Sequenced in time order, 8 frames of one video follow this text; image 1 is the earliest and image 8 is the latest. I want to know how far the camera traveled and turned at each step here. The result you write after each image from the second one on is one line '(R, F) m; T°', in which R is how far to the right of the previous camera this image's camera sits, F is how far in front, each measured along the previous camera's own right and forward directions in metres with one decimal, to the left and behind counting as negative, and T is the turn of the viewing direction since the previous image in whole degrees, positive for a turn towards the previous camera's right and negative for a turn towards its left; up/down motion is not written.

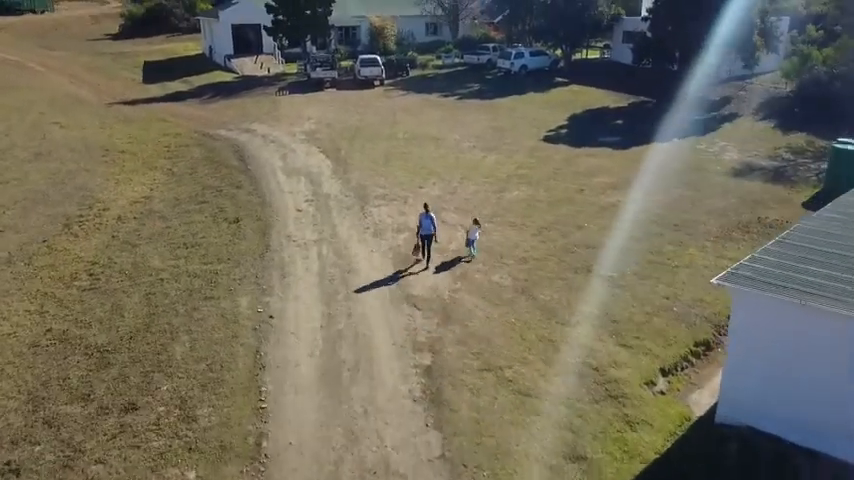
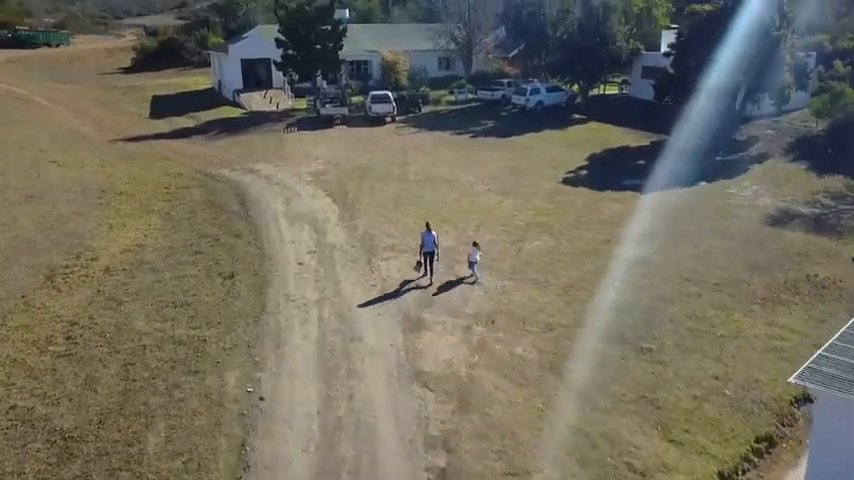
(-0.1, +1.6) m; -1°
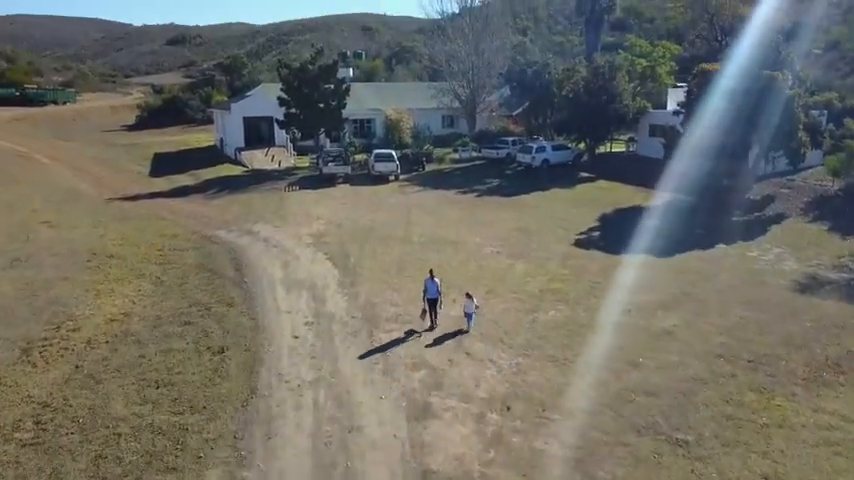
(-0.1, +1.2) m; 0°
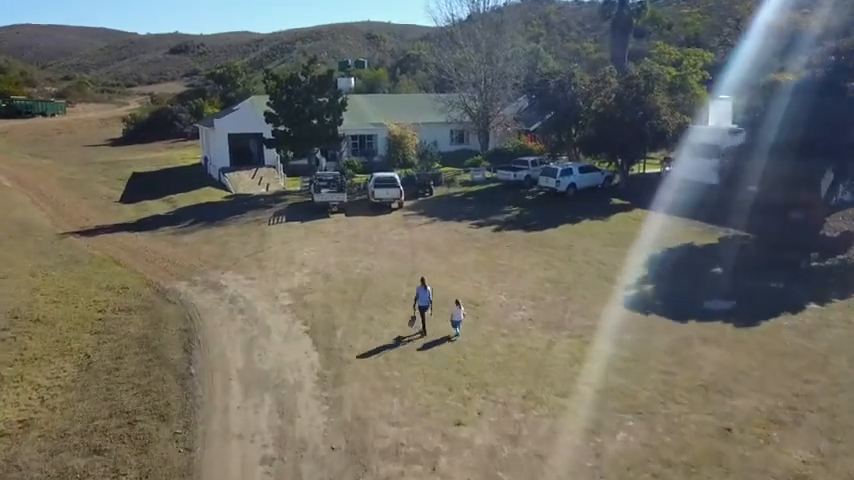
(-0.1, +5.2) m; 0°
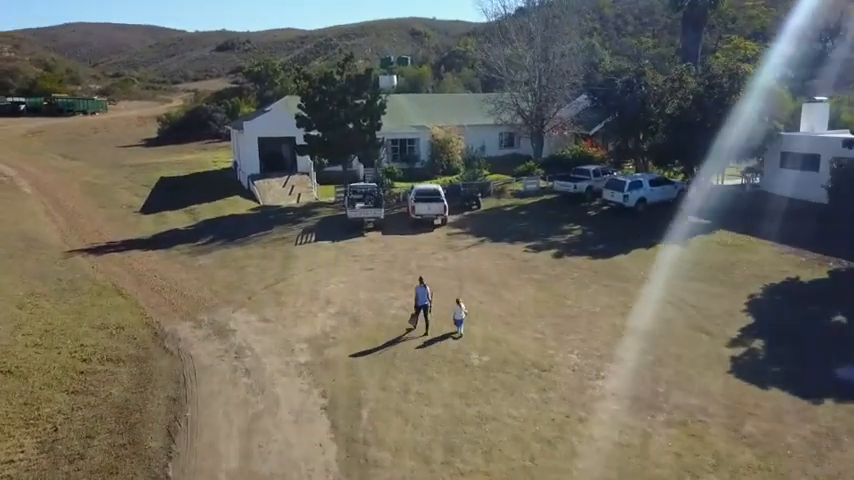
(-0.3, +3.8) m; -3°
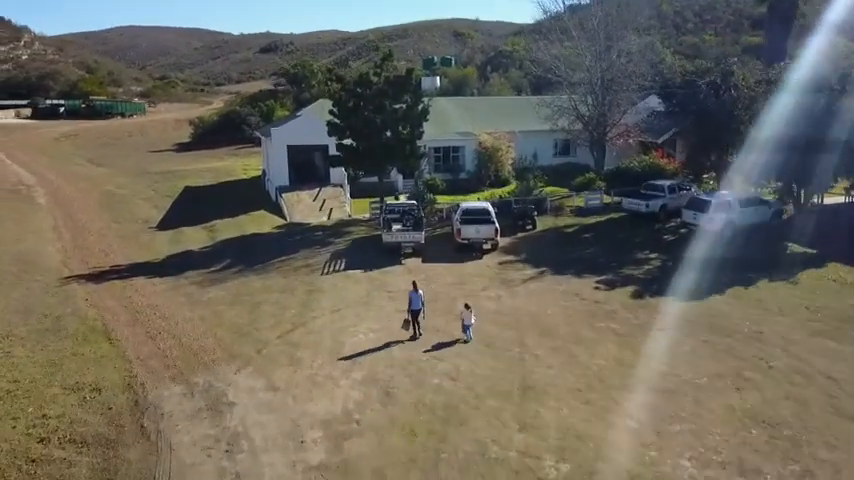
(-0.3, +4.0) m; -3°
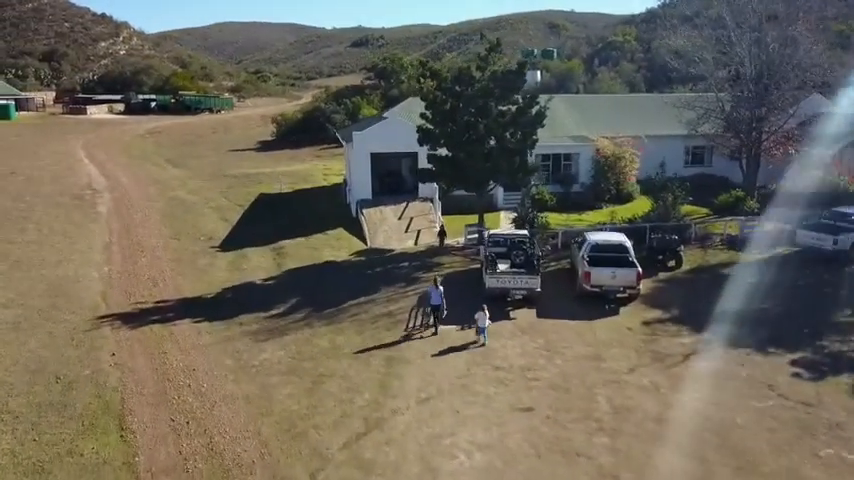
(-0.9, +5.4) m; -7°
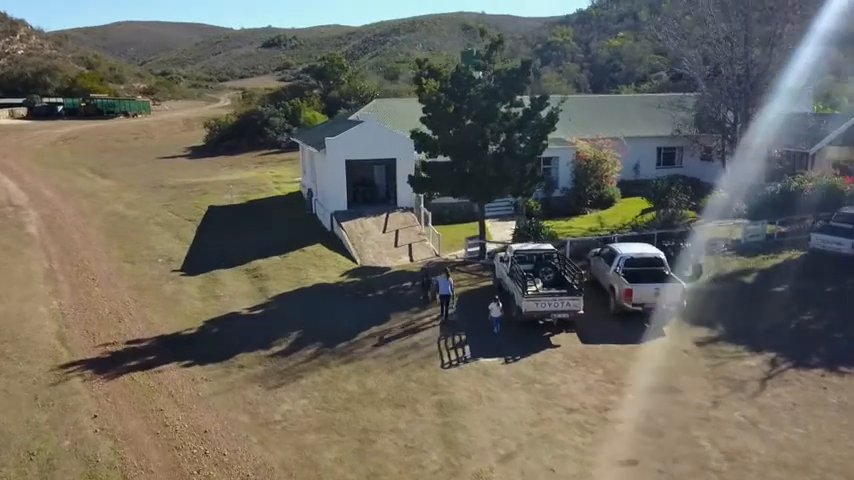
(-2.6, +2.3) m; +7°
